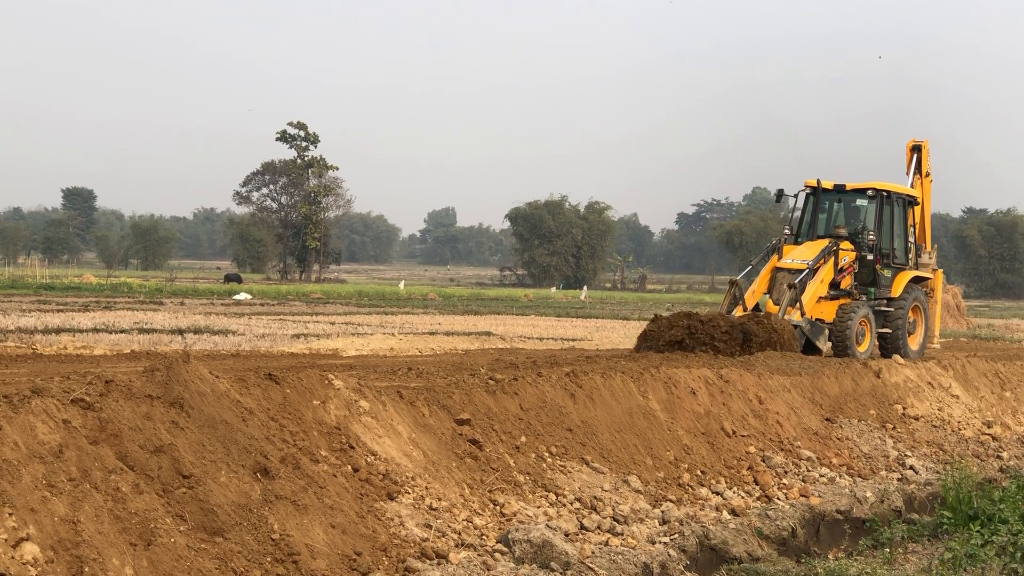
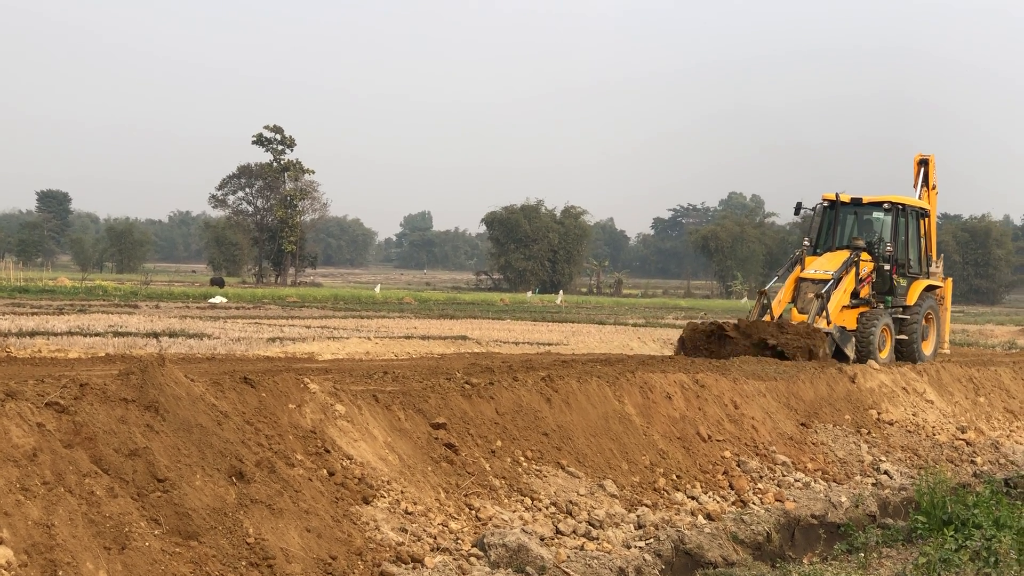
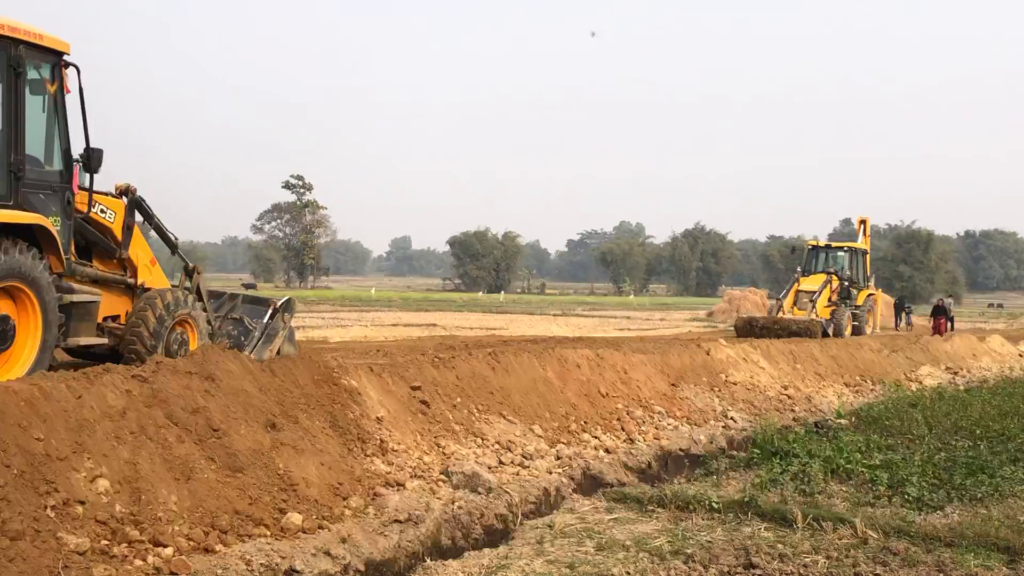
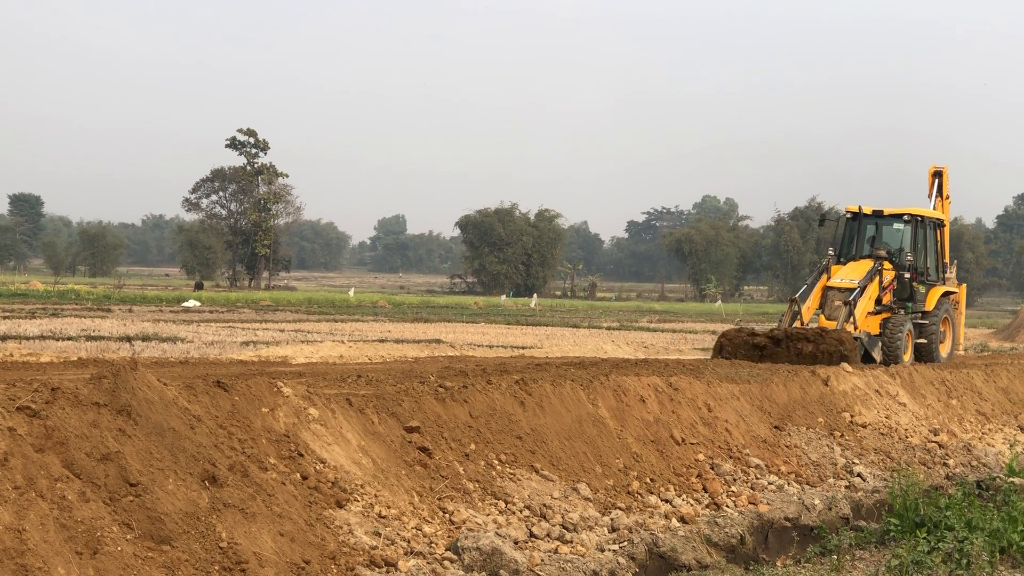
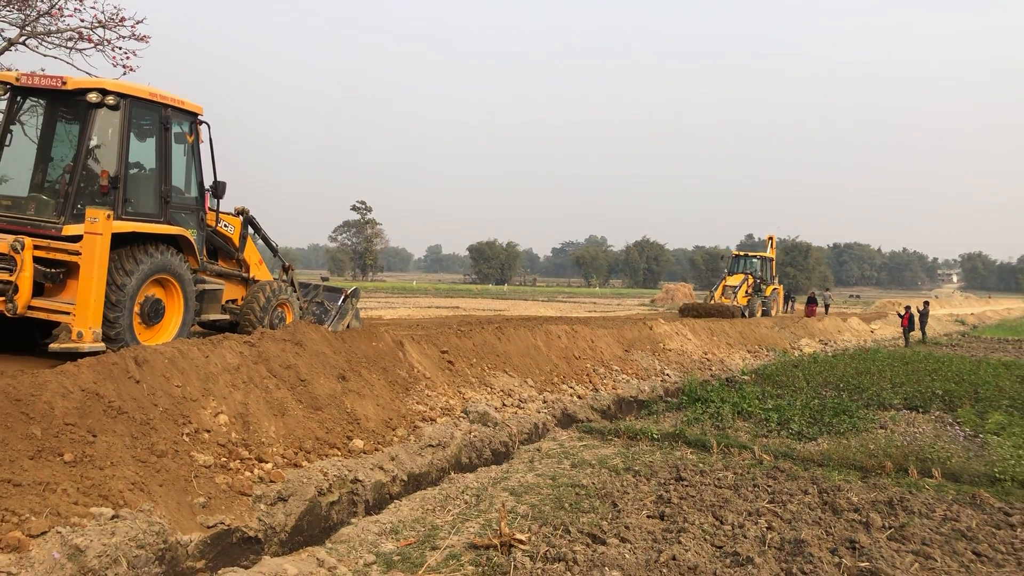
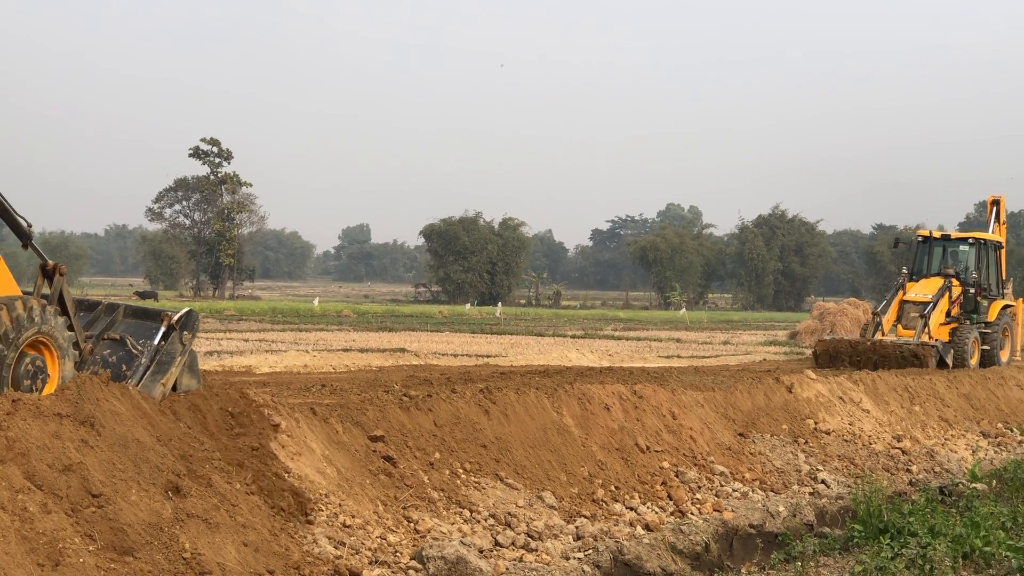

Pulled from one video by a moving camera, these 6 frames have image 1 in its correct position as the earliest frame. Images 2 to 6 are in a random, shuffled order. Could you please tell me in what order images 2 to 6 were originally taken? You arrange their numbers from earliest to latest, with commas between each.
2, 4, 6, 3, 5
